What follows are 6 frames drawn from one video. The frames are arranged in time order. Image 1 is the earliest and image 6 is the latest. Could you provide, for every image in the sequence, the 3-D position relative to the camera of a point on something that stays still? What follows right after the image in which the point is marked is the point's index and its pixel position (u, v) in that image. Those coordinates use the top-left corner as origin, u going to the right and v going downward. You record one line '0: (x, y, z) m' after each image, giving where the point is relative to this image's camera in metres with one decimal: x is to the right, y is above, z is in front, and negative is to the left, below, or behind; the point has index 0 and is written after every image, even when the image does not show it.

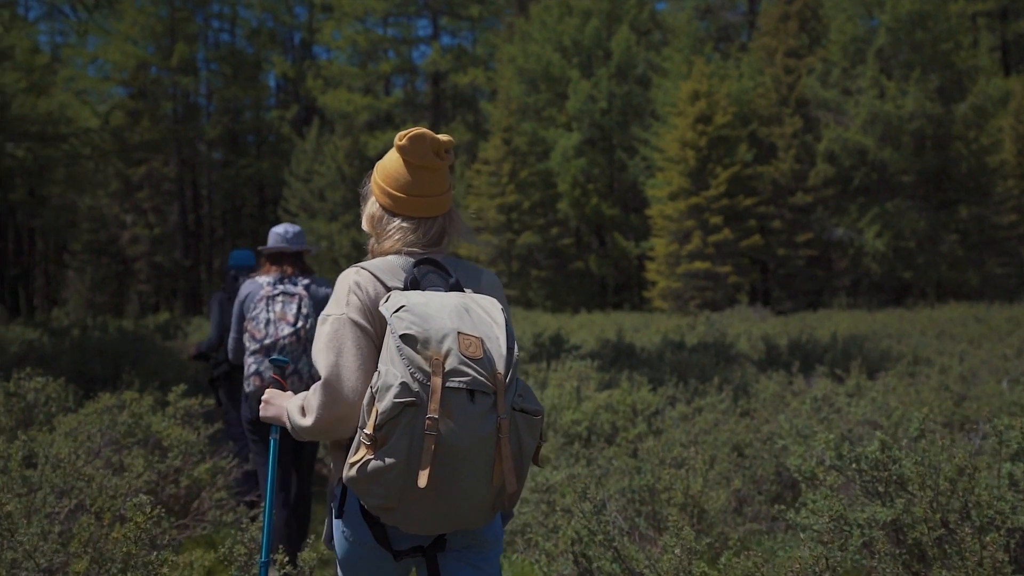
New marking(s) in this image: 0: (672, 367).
0: (+1.5, -0.7, +8.2) m
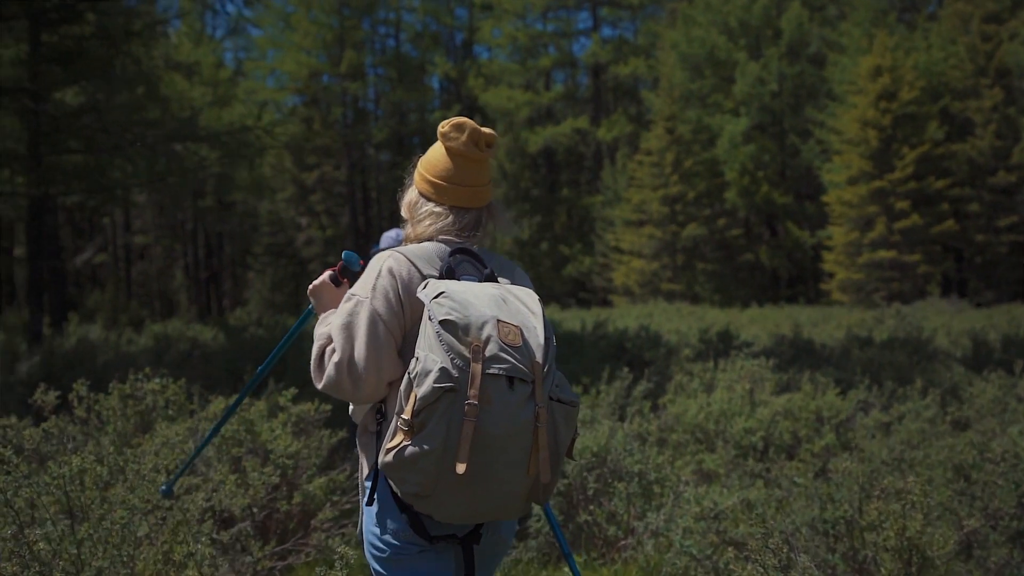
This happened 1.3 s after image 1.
0: (+2.9, -0.6, +7.3) m
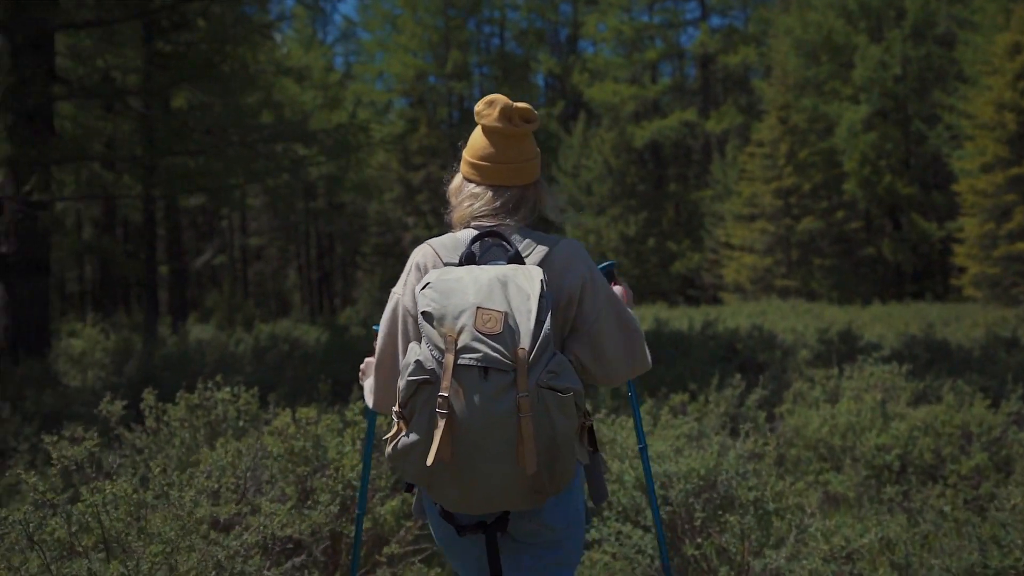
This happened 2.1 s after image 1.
0: (+3.7, -0.6, +6.5) m
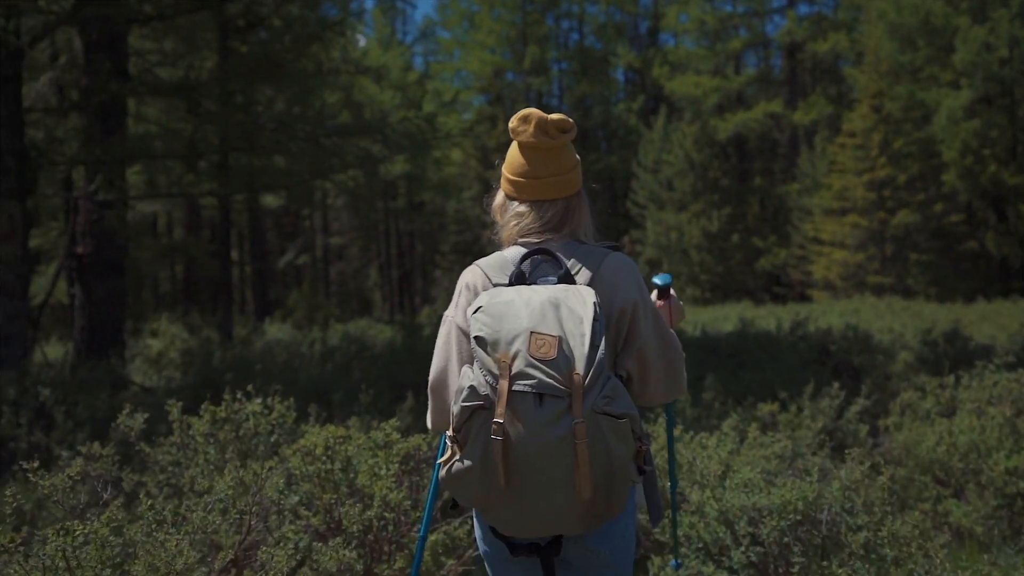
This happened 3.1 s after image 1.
0: (+4.2, -0.6, +5.7) m
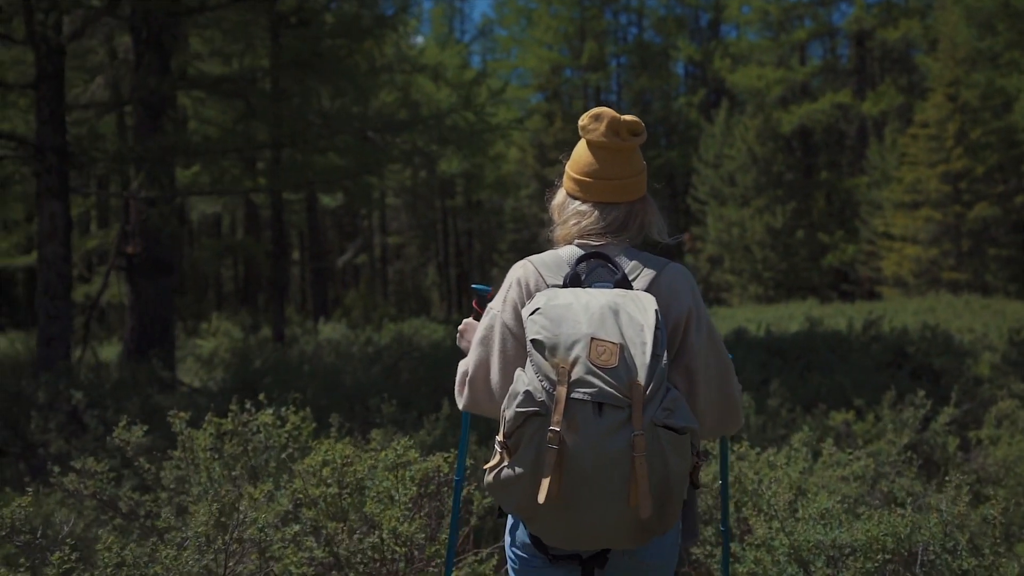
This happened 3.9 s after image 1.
0: (+4.4, -0.6, +5.1) m
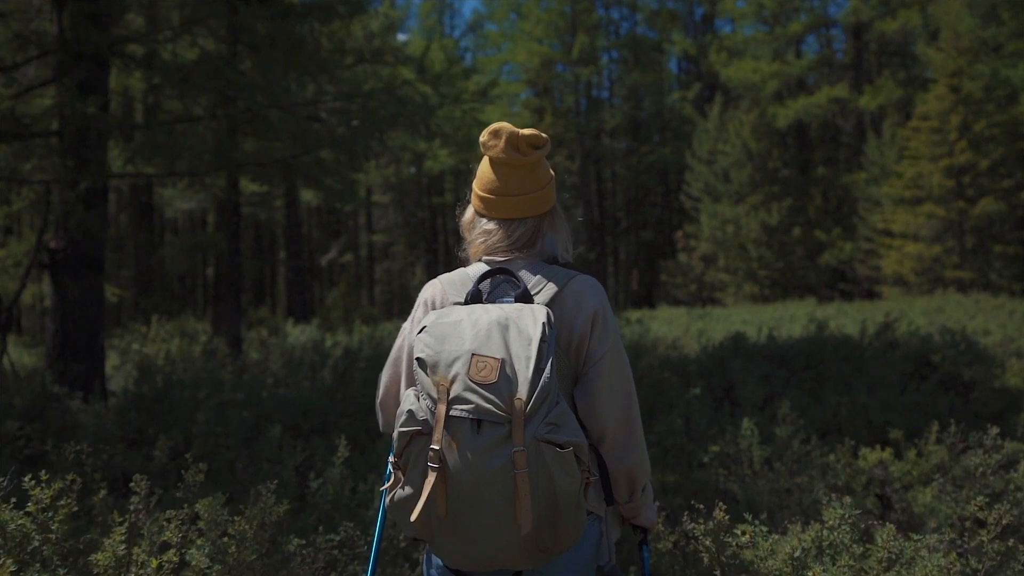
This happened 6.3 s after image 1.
0: (+4.2, -0.6, +4.1) m
